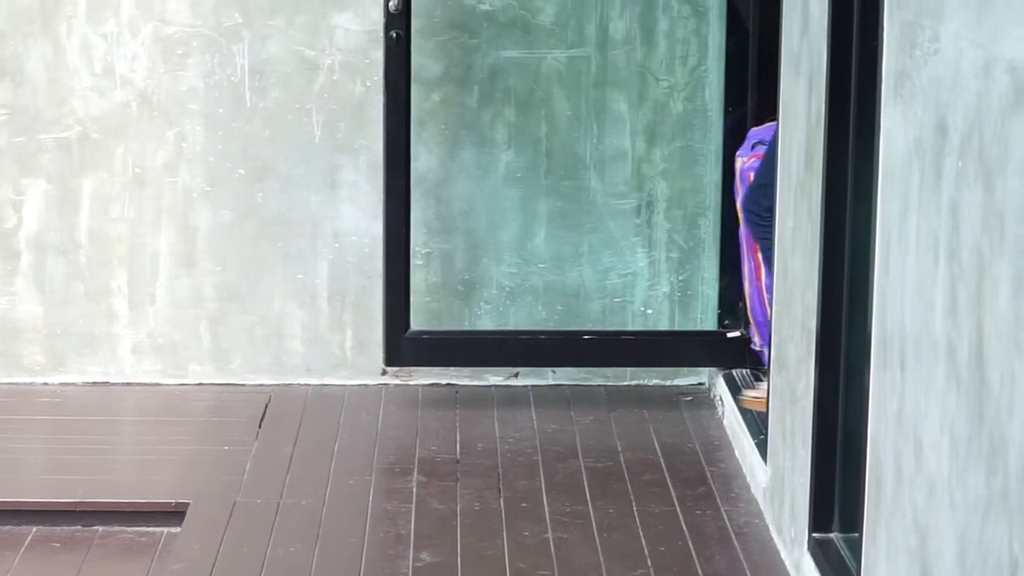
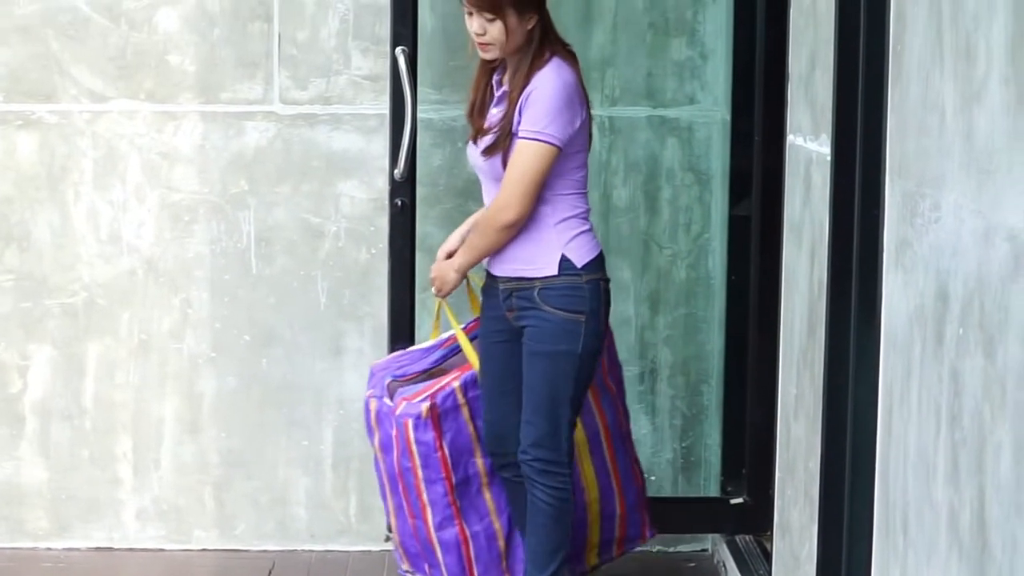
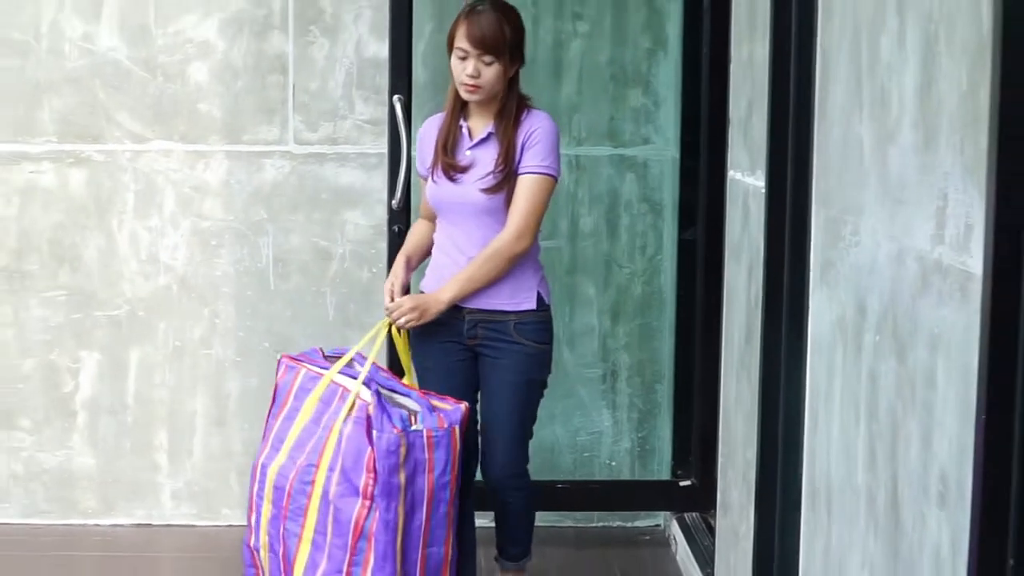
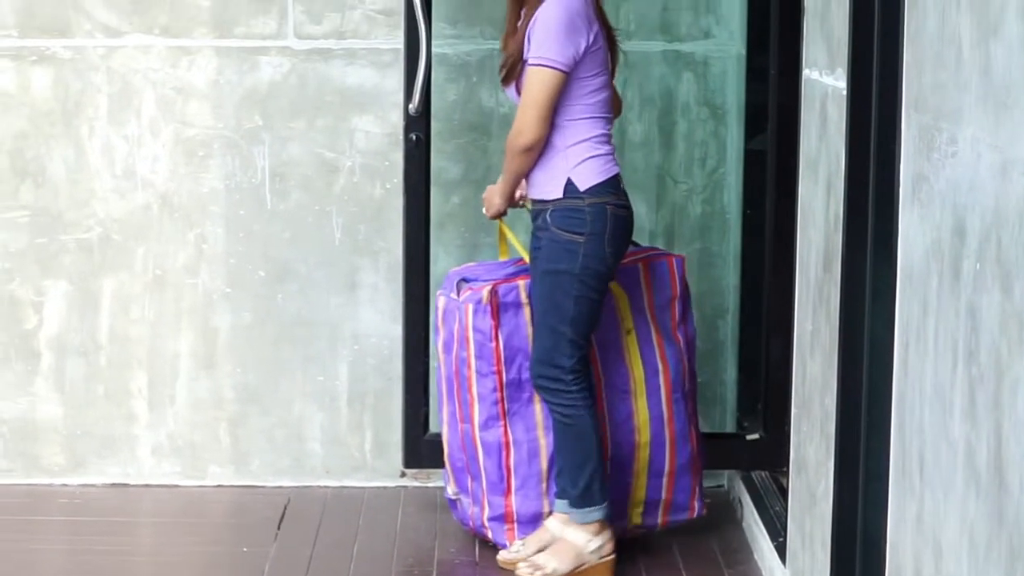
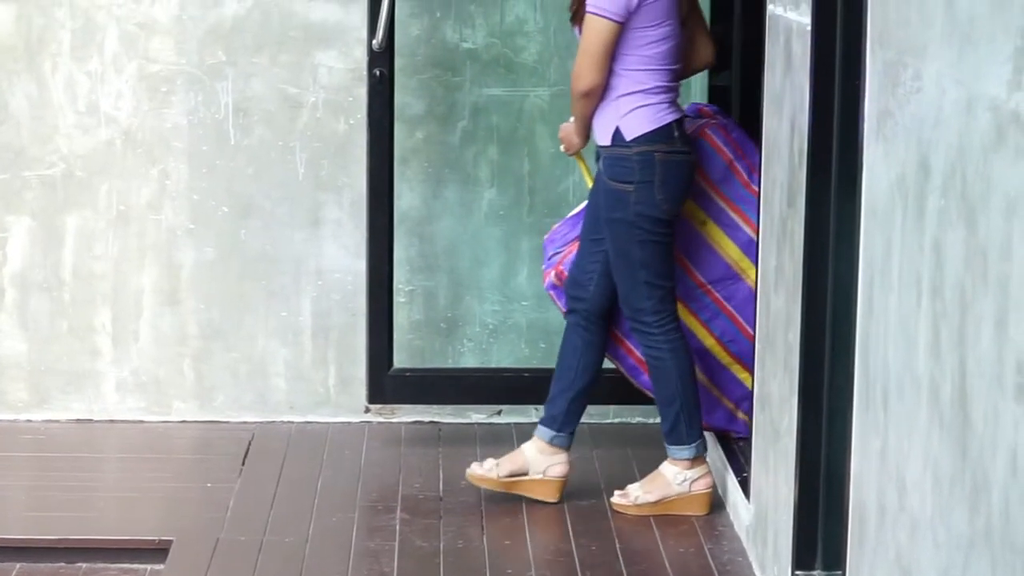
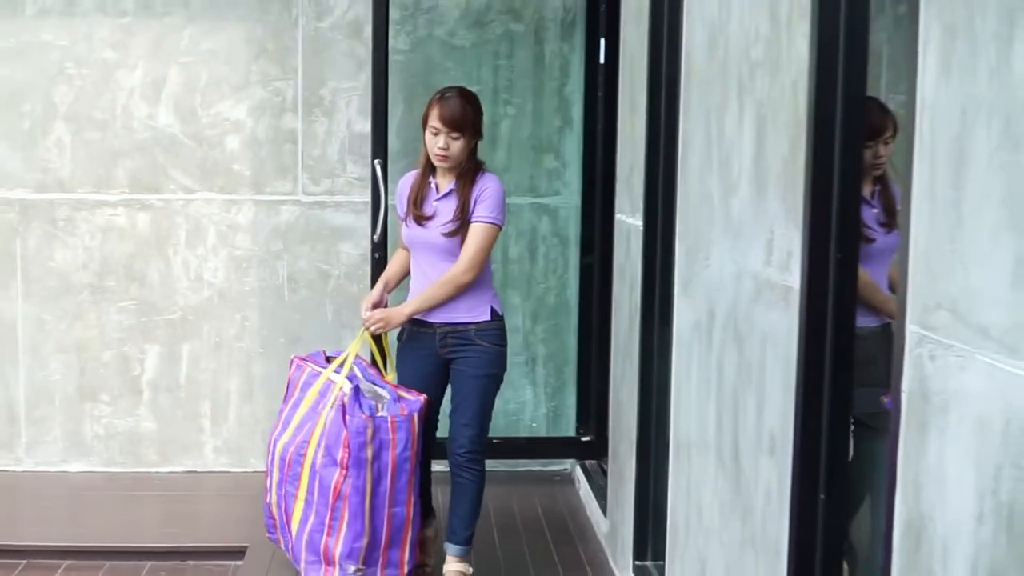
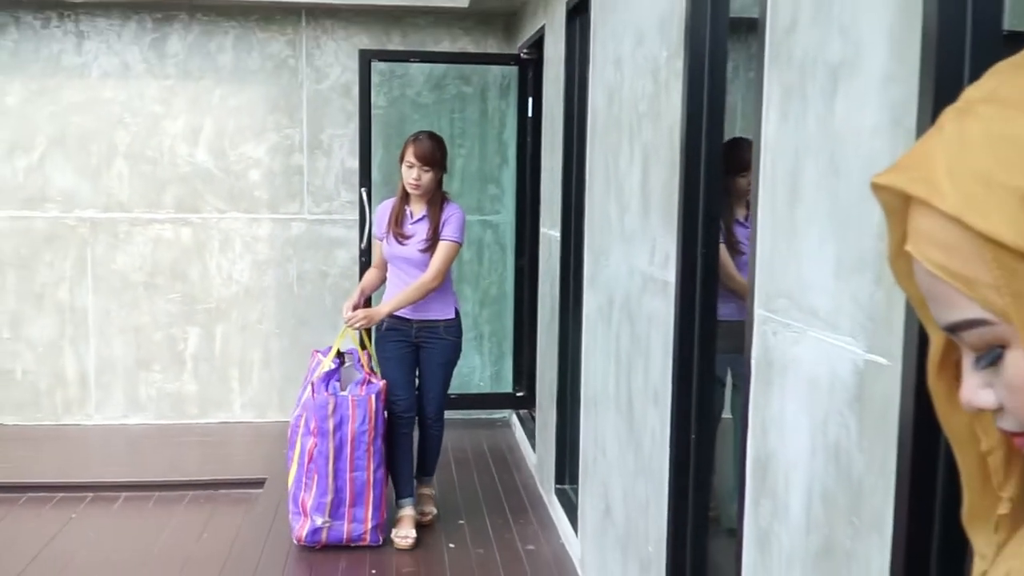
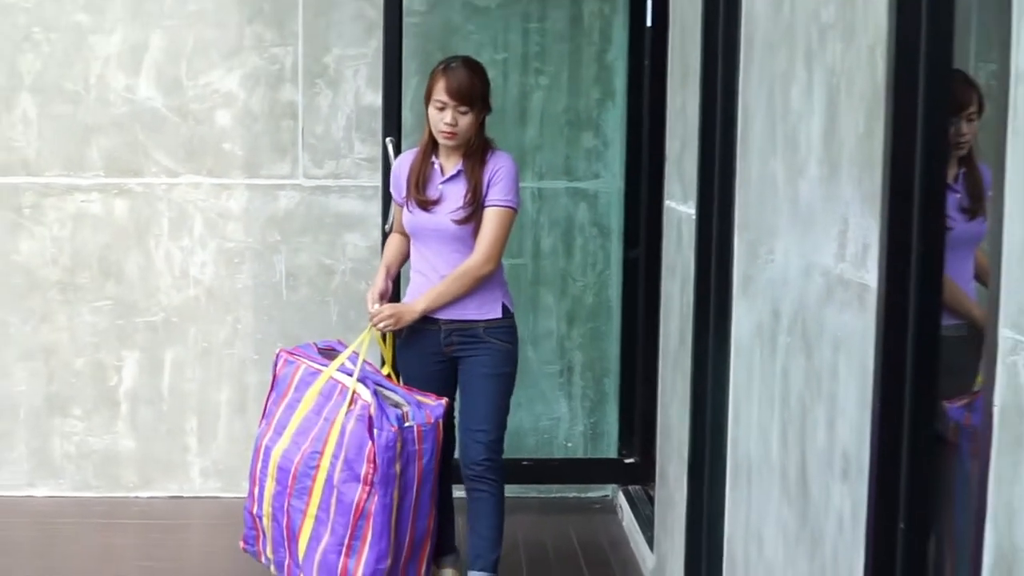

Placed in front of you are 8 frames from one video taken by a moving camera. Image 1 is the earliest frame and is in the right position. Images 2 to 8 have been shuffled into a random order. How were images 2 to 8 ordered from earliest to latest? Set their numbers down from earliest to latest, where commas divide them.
5, 4, 2, 3, 8, 6, 7
